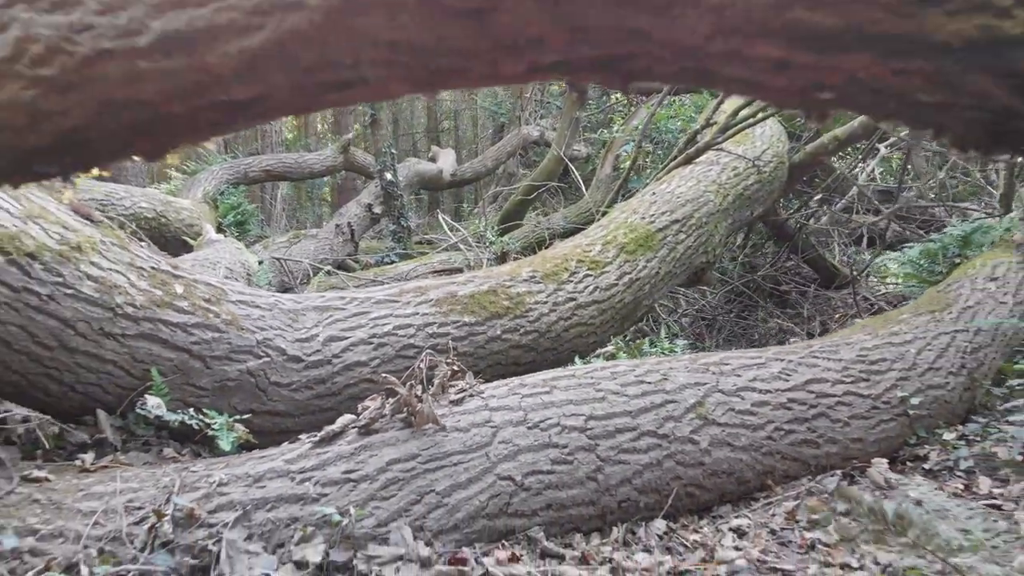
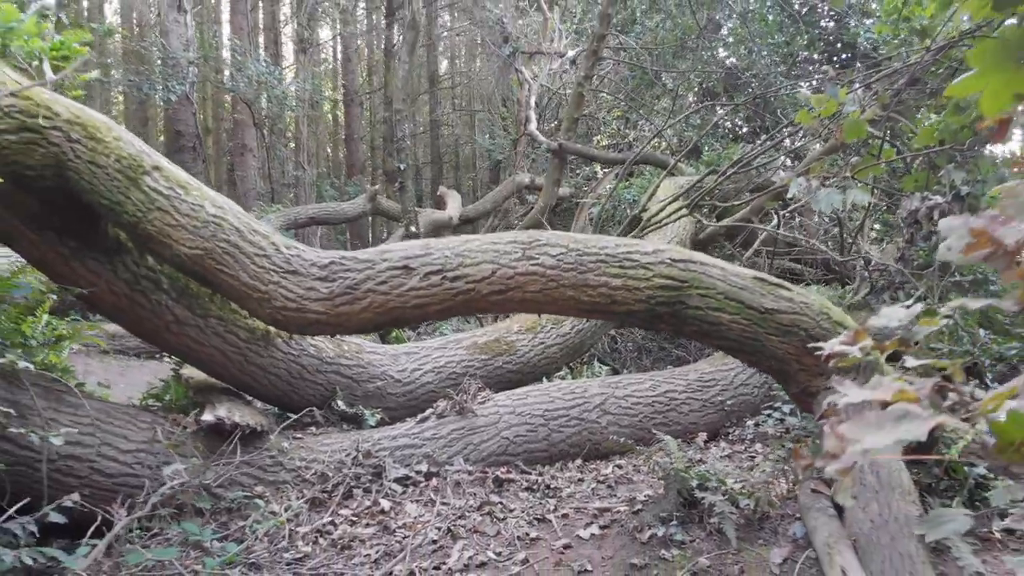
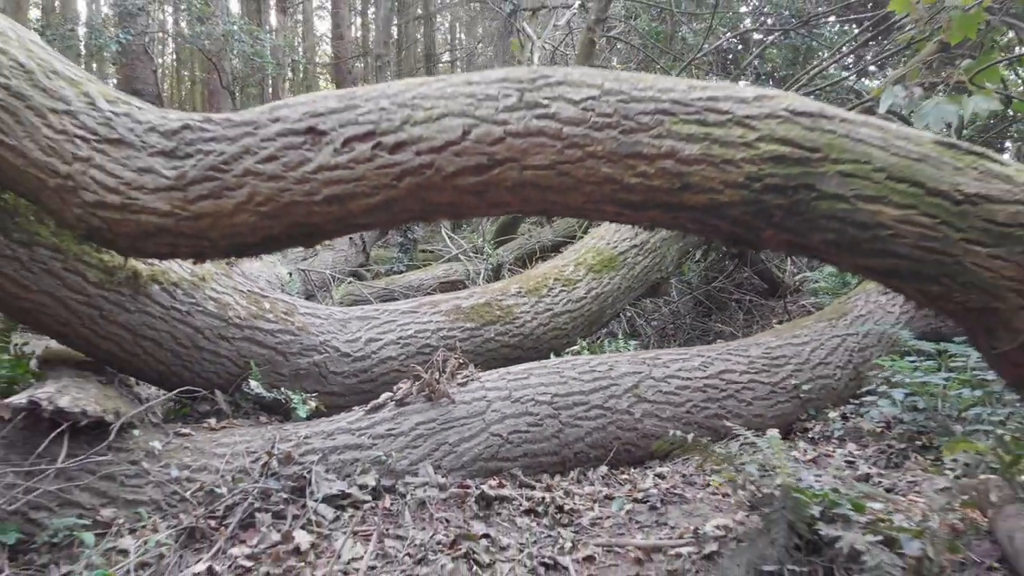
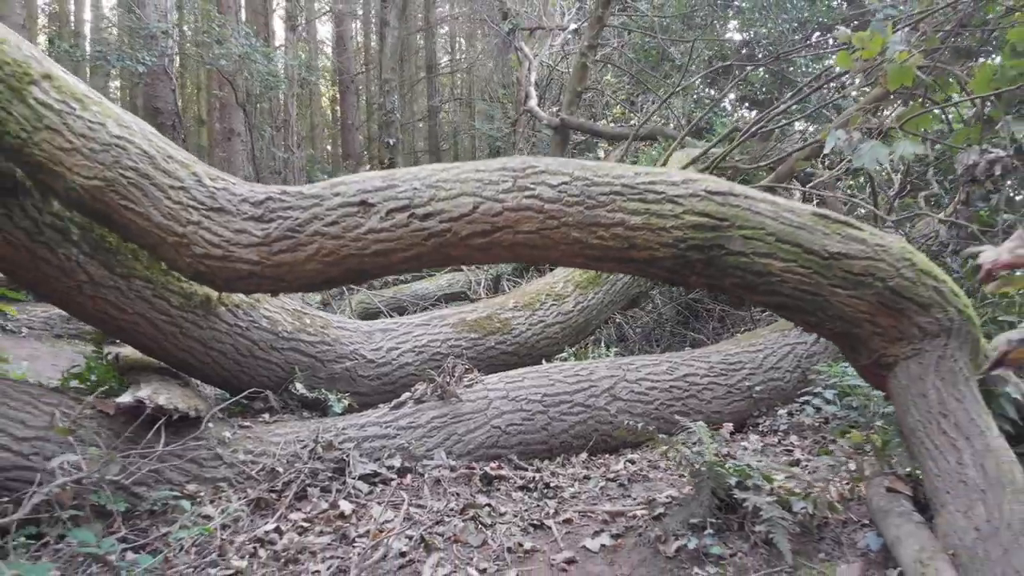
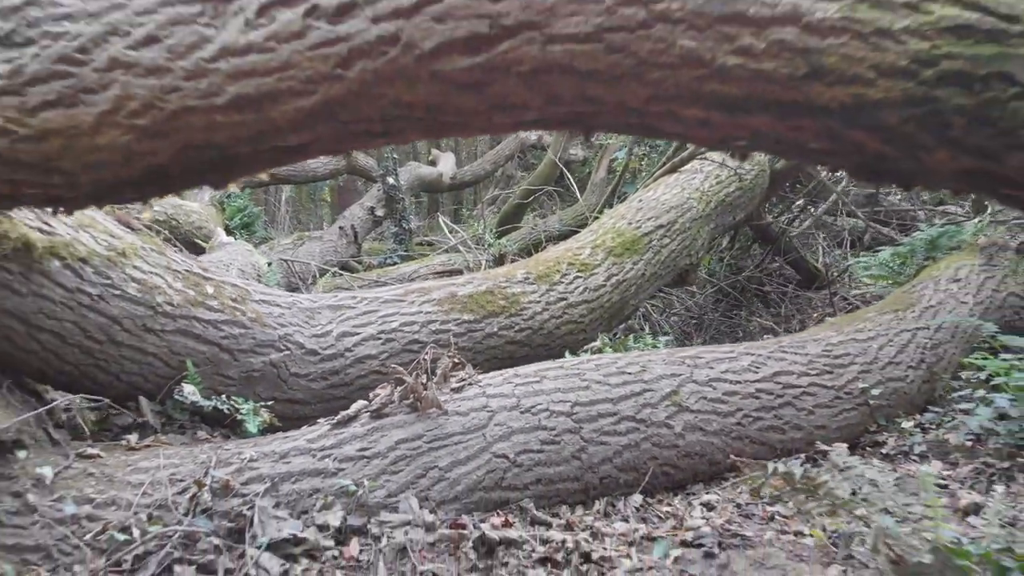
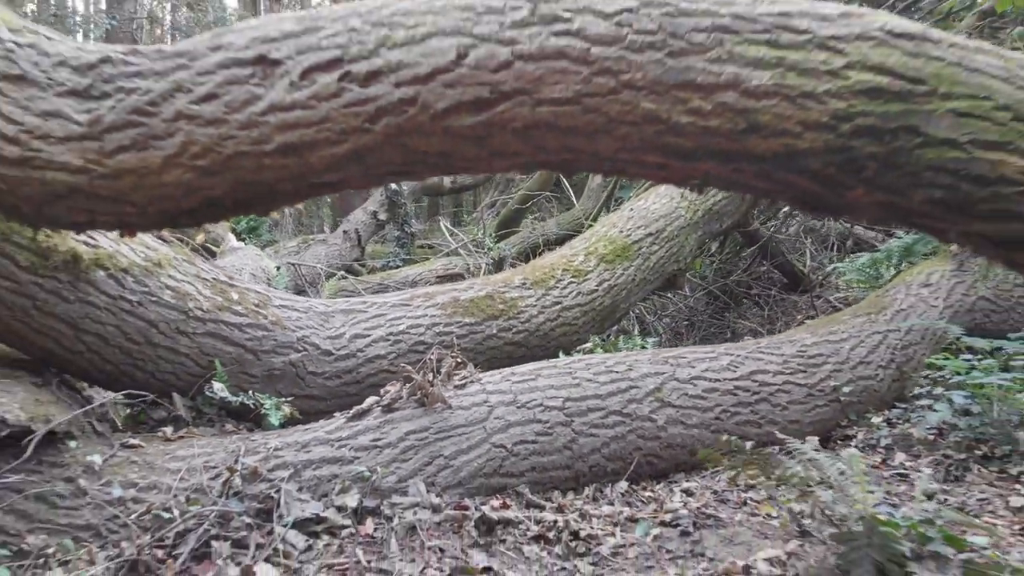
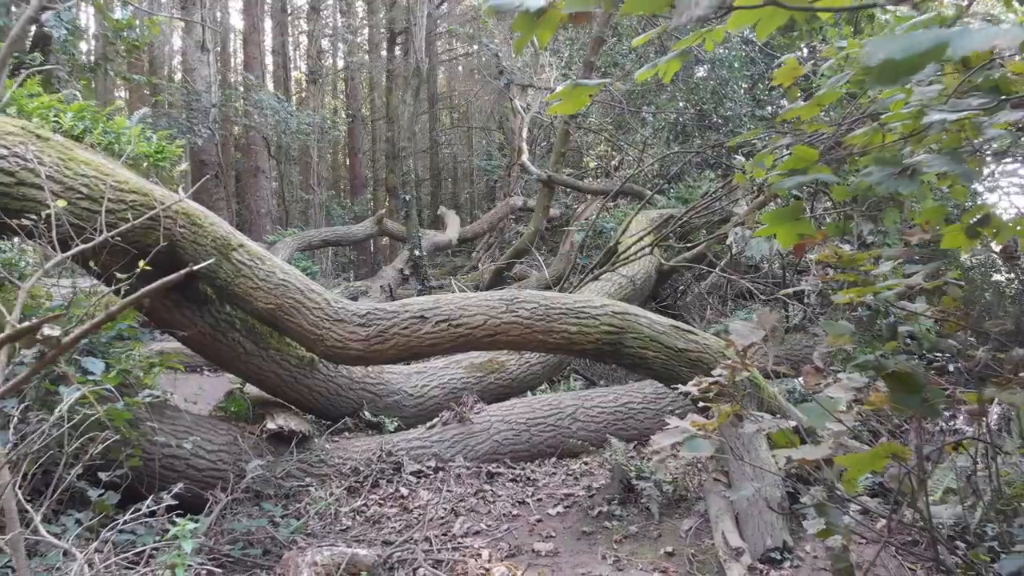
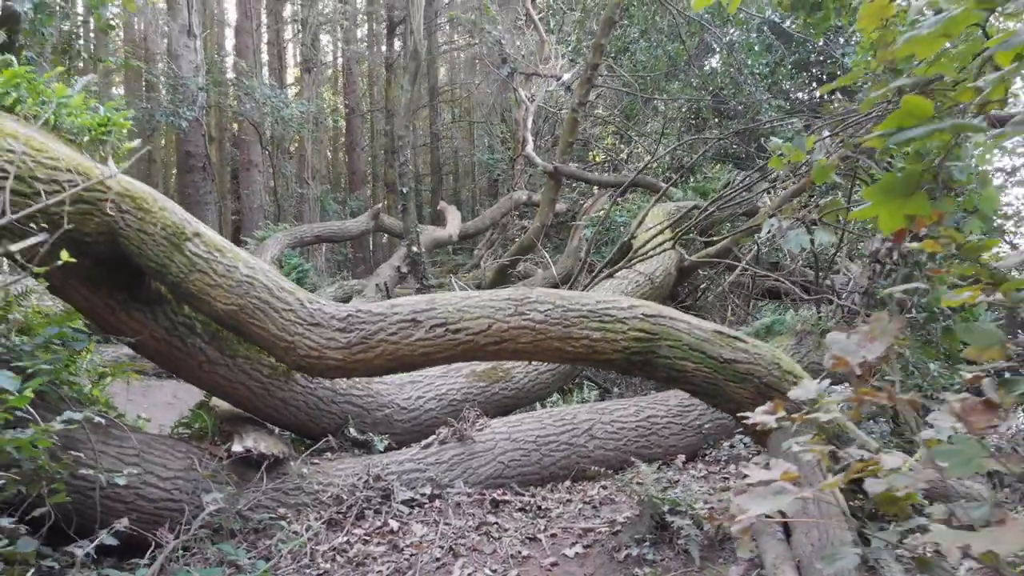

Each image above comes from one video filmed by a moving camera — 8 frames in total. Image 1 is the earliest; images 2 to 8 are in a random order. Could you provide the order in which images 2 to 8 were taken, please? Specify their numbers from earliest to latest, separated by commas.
5, 6, 3, 4, 2, 8, 7
